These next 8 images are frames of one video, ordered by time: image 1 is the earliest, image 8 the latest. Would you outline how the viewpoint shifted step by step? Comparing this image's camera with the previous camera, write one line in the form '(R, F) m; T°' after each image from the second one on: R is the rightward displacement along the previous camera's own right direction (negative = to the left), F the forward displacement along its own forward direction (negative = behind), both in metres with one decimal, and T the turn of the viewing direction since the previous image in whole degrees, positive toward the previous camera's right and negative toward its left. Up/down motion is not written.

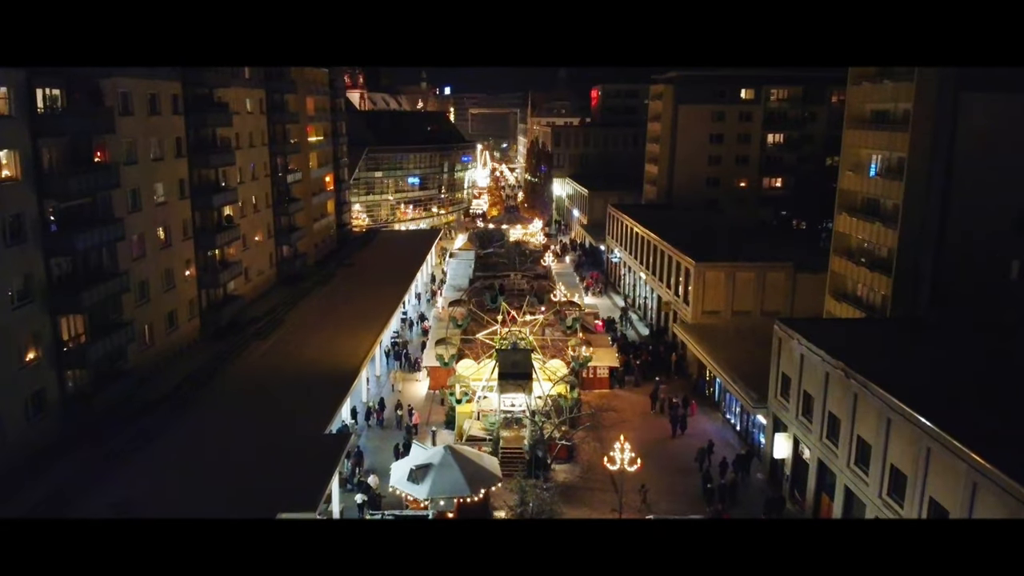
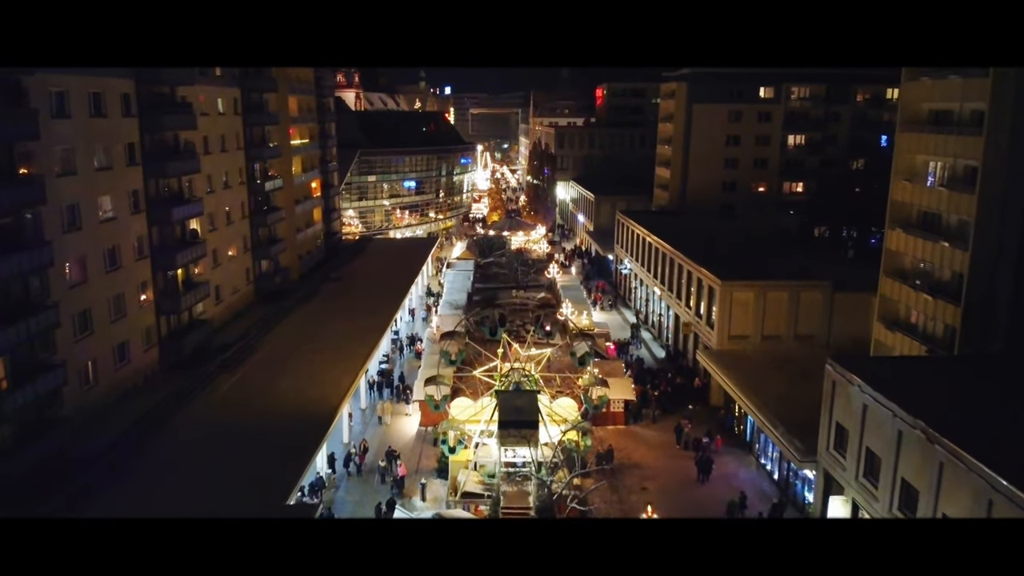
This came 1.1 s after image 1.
(0.0, +2.8) m; 0°
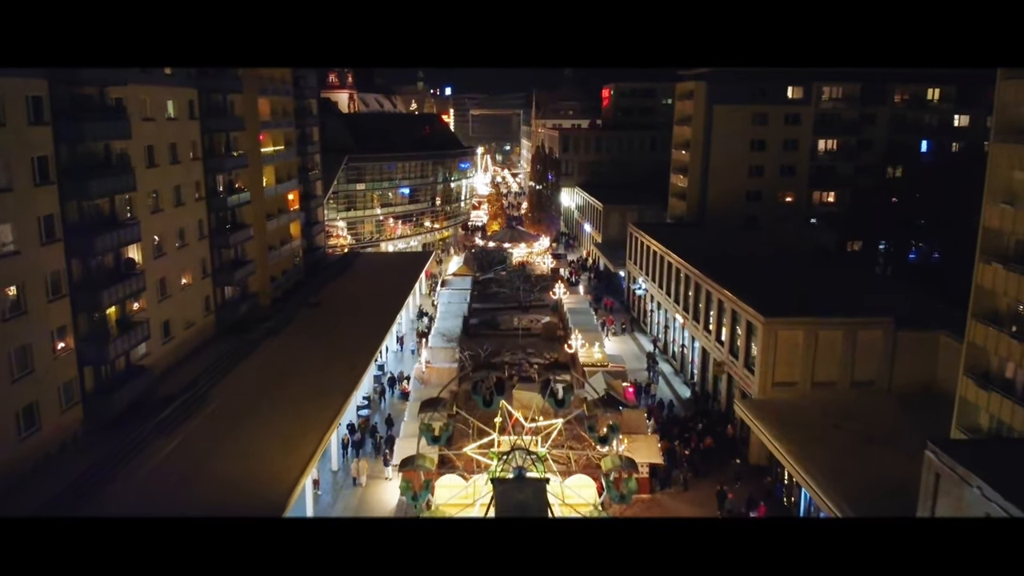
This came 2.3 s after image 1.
(0.0, +3.5) m; 0°
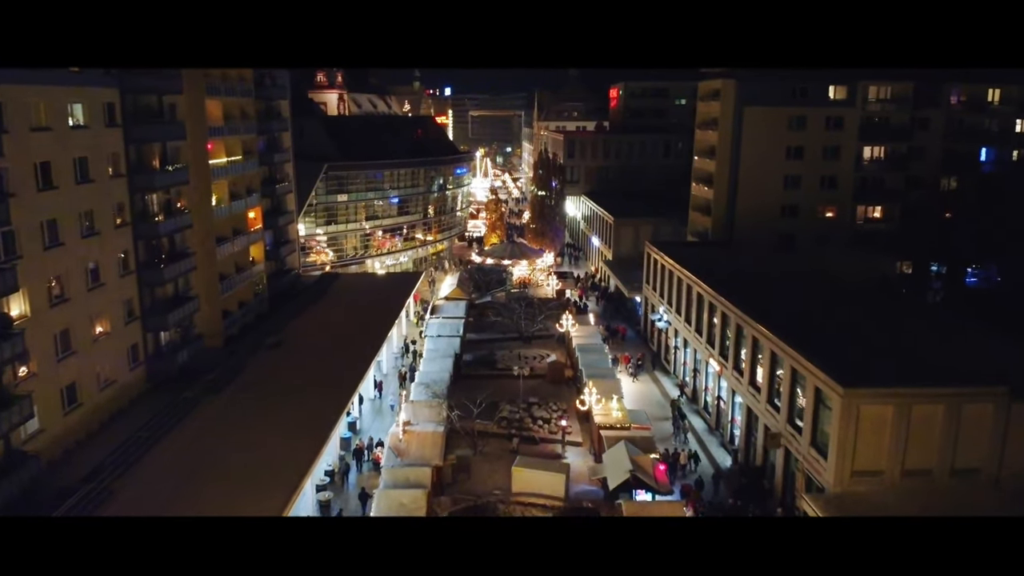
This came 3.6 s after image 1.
(0.0, +4.3) m; 0°
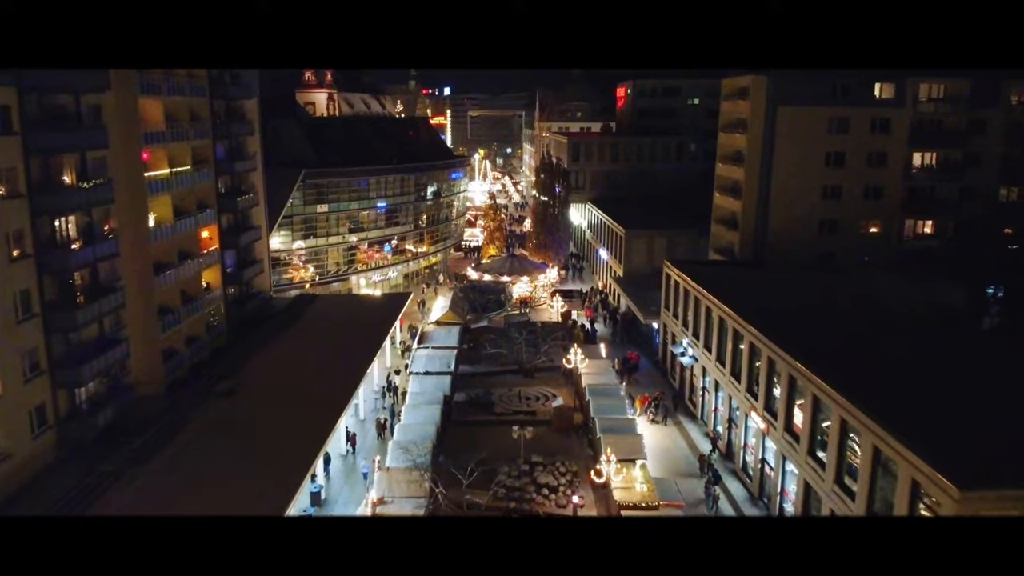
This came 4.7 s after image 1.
(0.0, +3.7) m; 0°
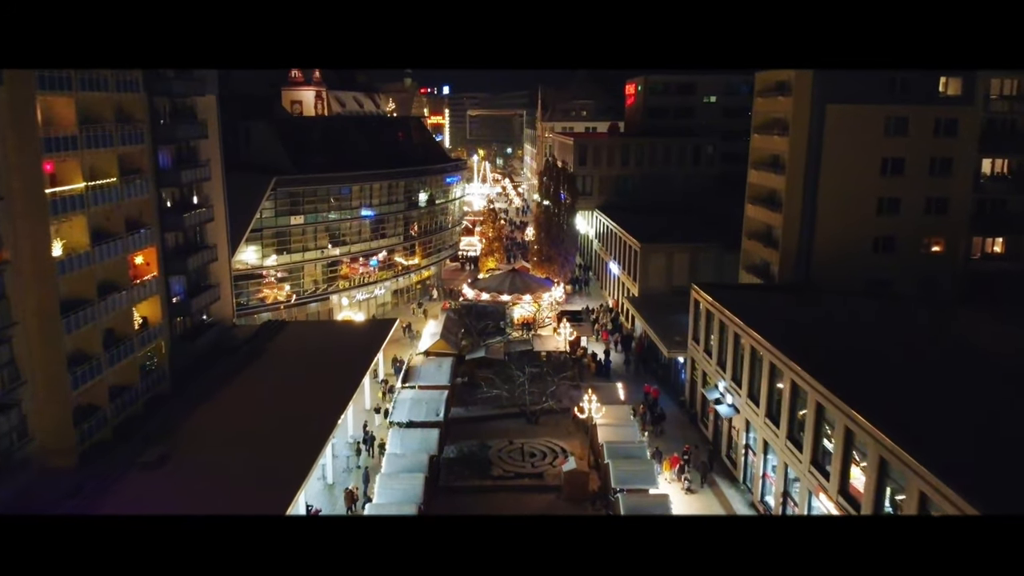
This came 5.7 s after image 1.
(0.0, +3.8) m; 0°
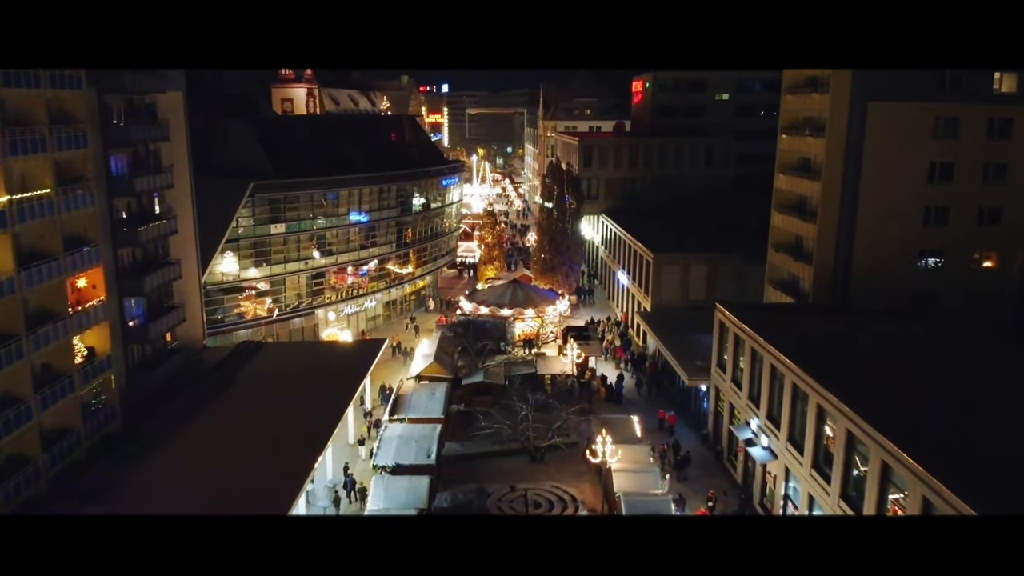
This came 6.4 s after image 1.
(0.0, +2.4) m; 0°
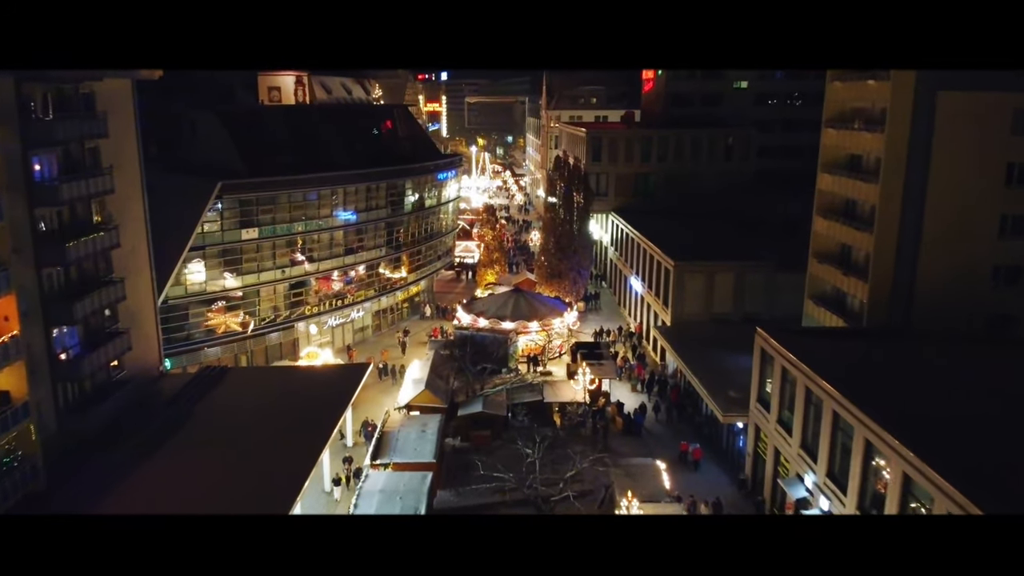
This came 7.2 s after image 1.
(0.0, +2.9) m; 0°
